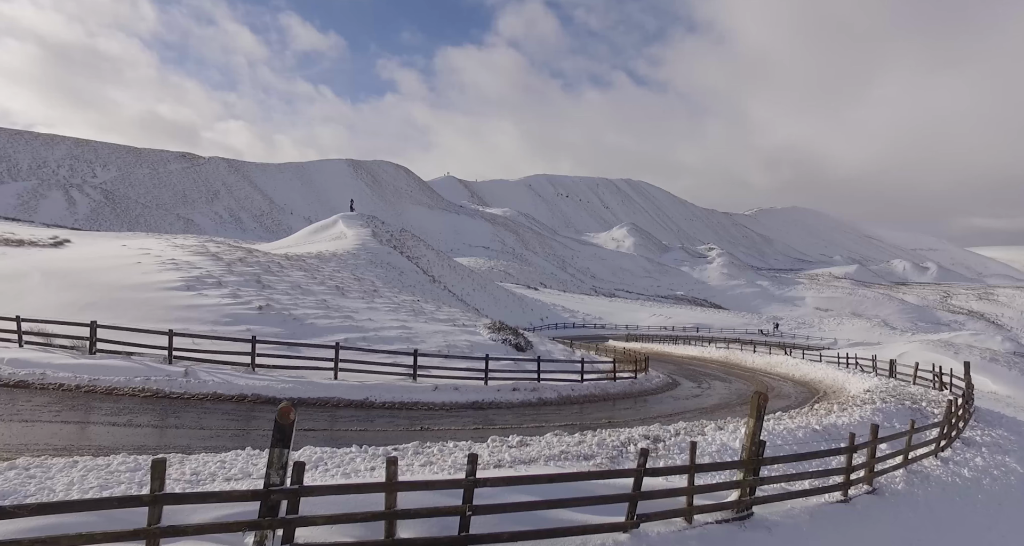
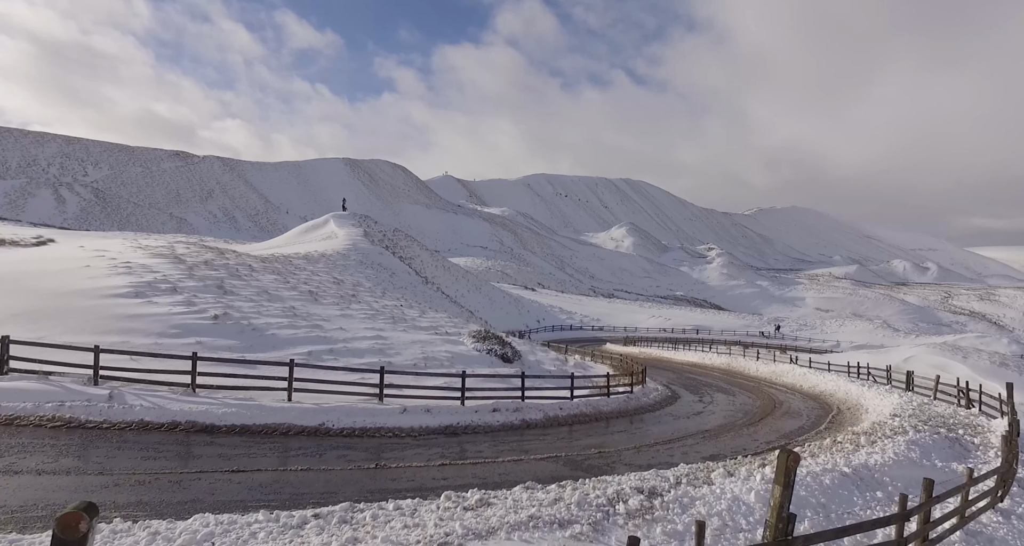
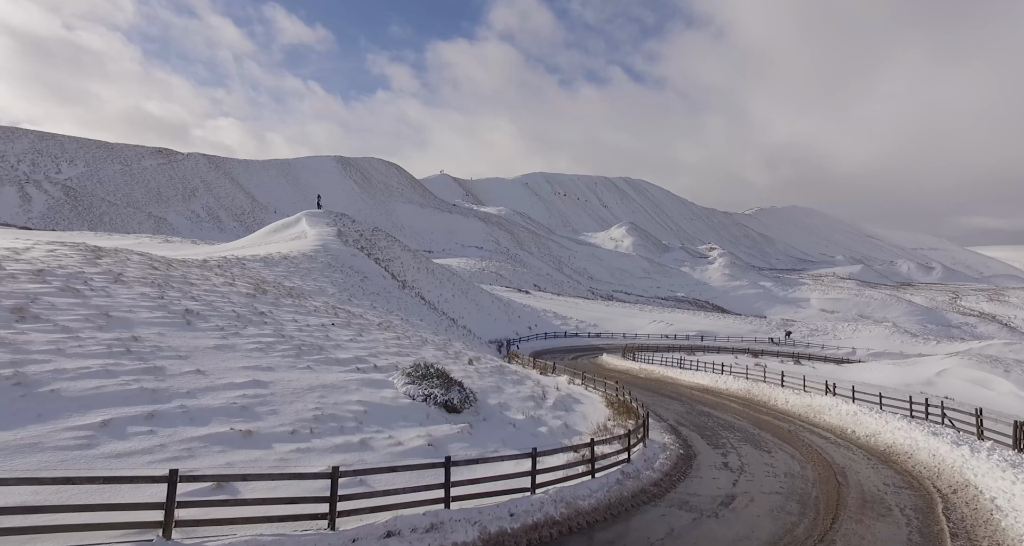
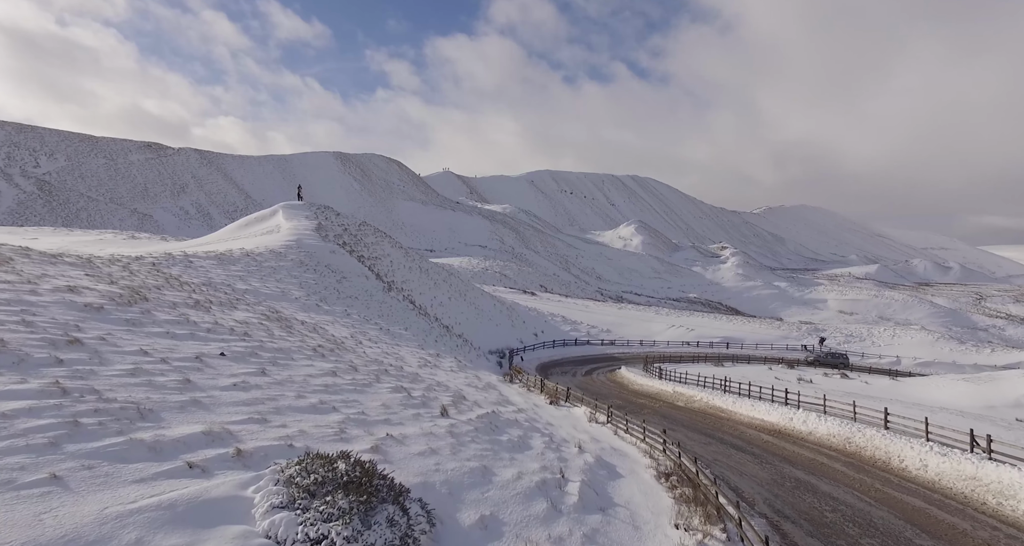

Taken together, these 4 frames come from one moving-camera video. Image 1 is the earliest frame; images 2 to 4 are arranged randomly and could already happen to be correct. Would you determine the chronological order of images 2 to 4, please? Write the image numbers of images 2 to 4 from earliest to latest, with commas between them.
2, 3, 4
